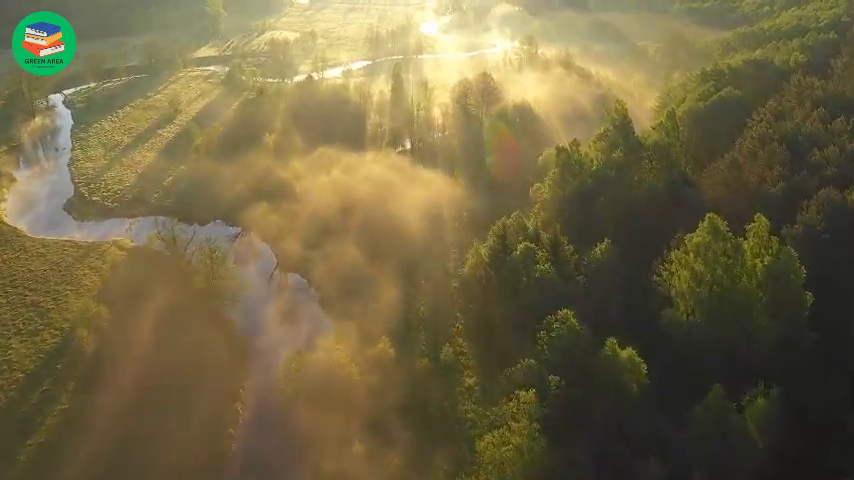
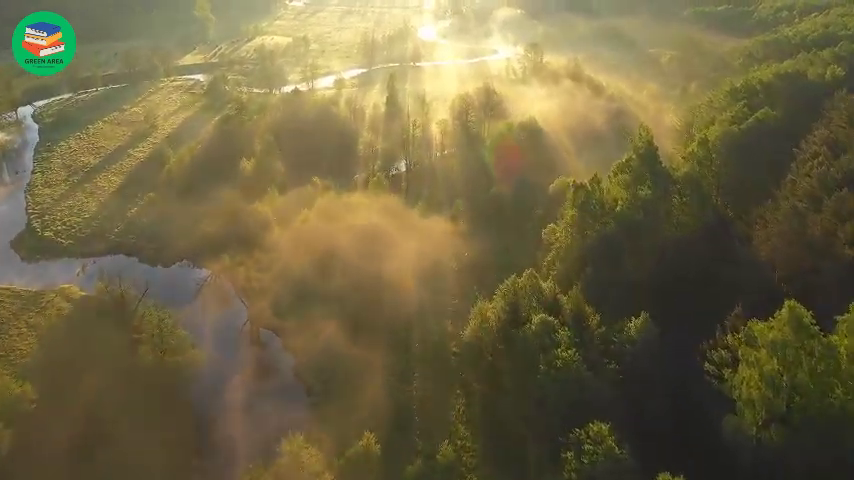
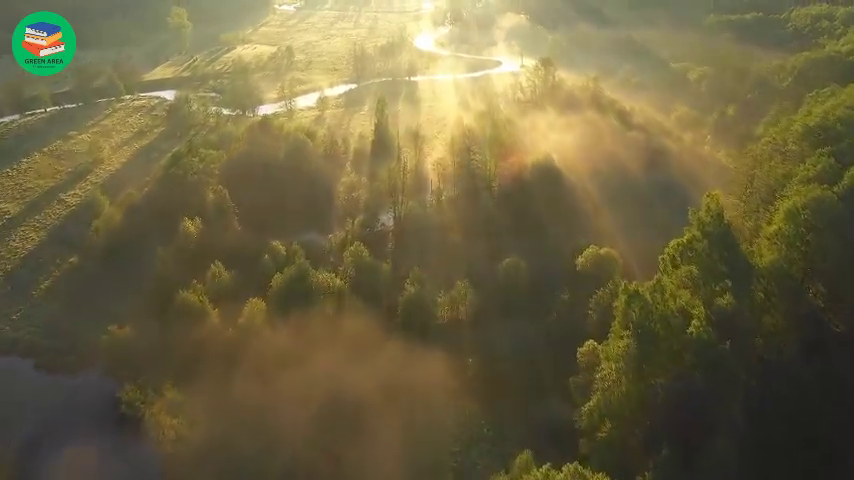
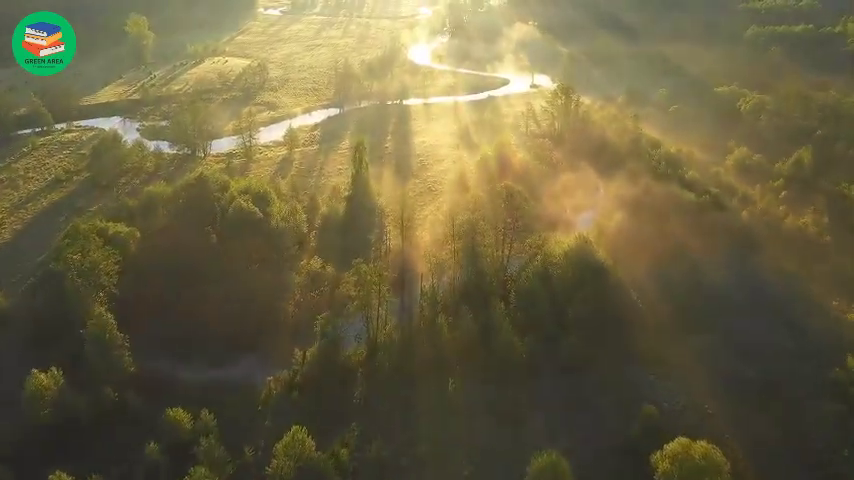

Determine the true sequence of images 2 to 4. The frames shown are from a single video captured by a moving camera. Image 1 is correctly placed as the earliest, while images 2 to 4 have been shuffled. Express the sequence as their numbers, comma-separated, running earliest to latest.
2, 3, 4
